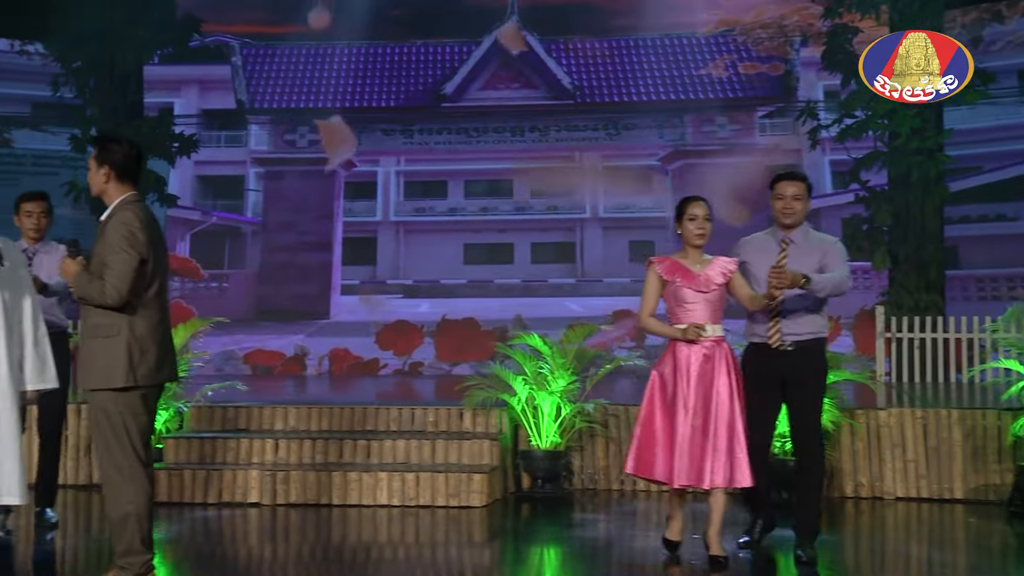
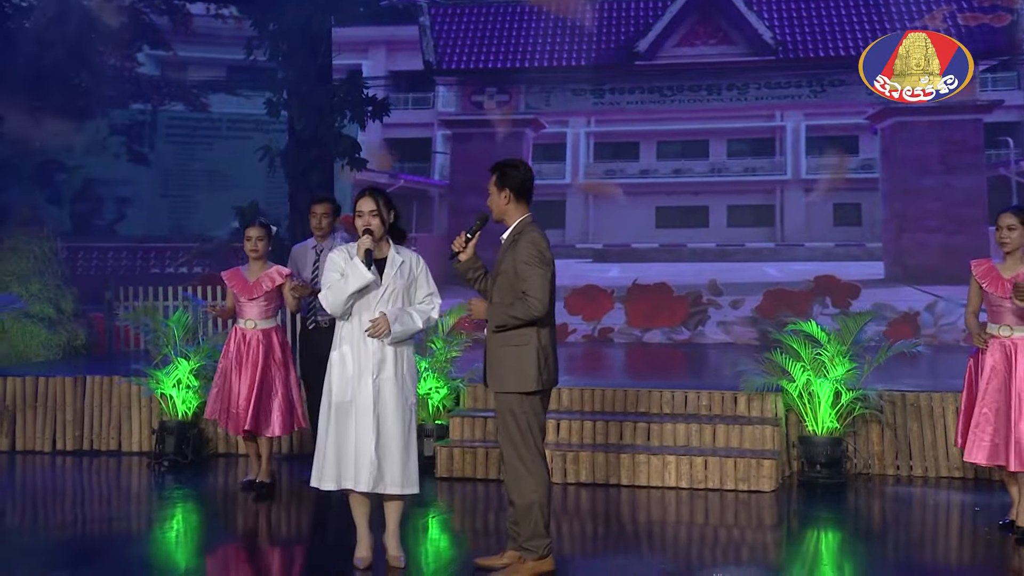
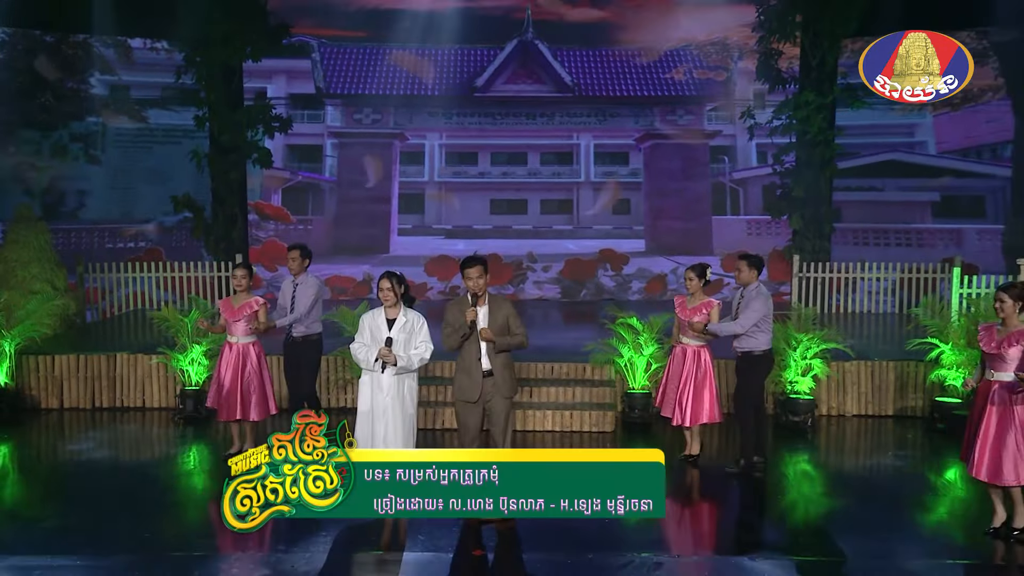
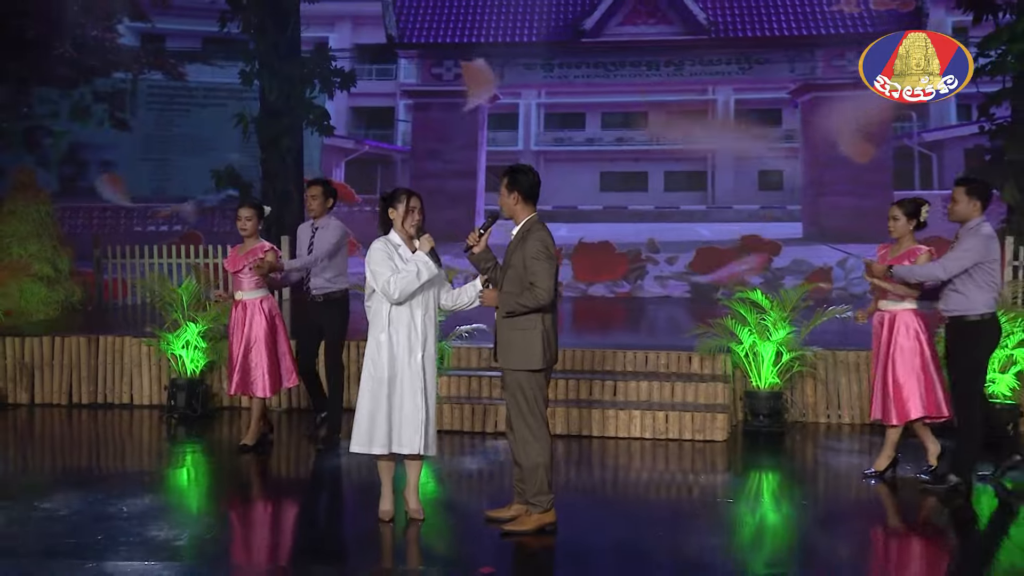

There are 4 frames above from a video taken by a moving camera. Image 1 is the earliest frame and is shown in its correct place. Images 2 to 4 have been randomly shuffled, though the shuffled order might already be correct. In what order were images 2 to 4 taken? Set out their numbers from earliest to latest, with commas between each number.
2, 4, 3
